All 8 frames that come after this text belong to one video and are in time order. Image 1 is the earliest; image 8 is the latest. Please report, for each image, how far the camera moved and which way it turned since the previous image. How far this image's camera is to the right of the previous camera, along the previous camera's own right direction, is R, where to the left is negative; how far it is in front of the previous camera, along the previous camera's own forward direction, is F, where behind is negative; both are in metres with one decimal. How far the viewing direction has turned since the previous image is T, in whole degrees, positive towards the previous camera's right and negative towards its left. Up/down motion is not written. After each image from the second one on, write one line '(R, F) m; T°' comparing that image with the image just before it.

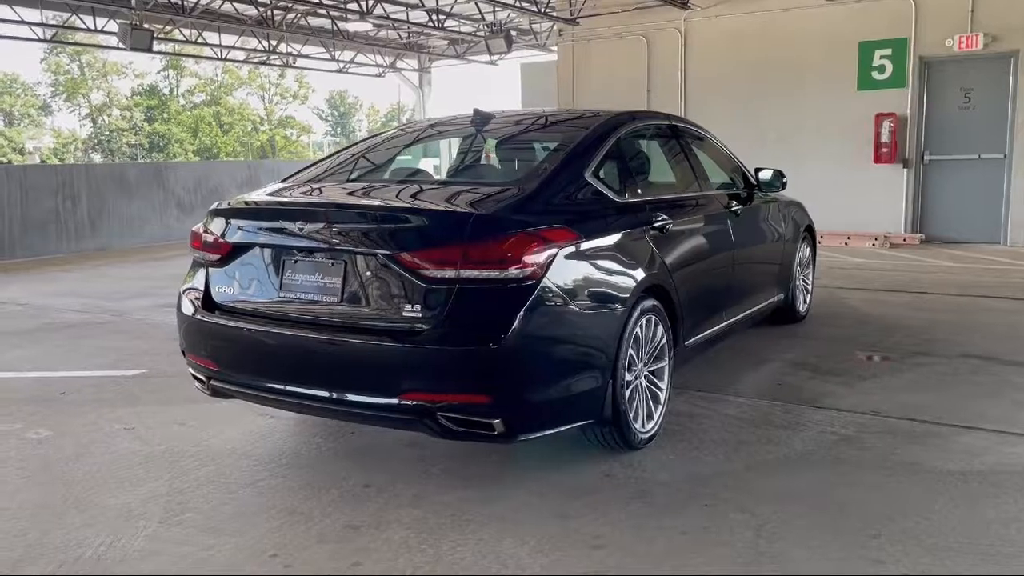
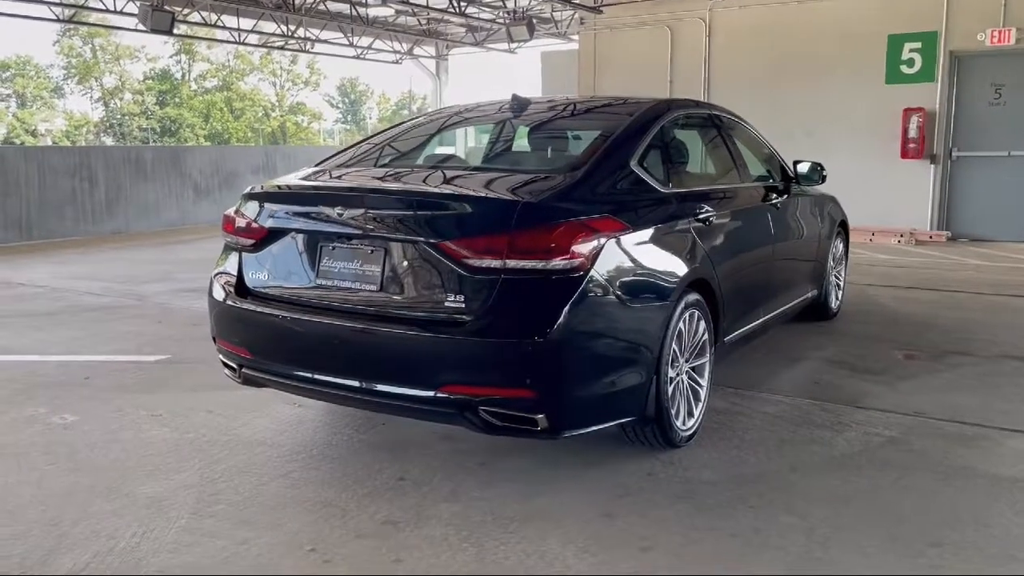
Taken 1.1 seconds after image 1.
(-0.1, +0.1) m; 0°
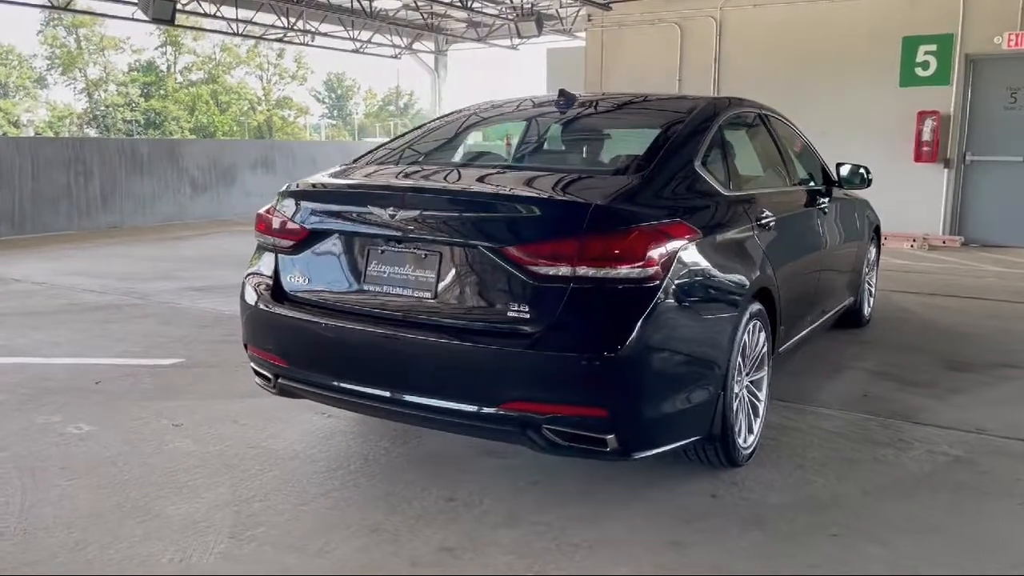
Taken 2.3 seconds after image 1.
(-0.2, +0.2) m; +1°
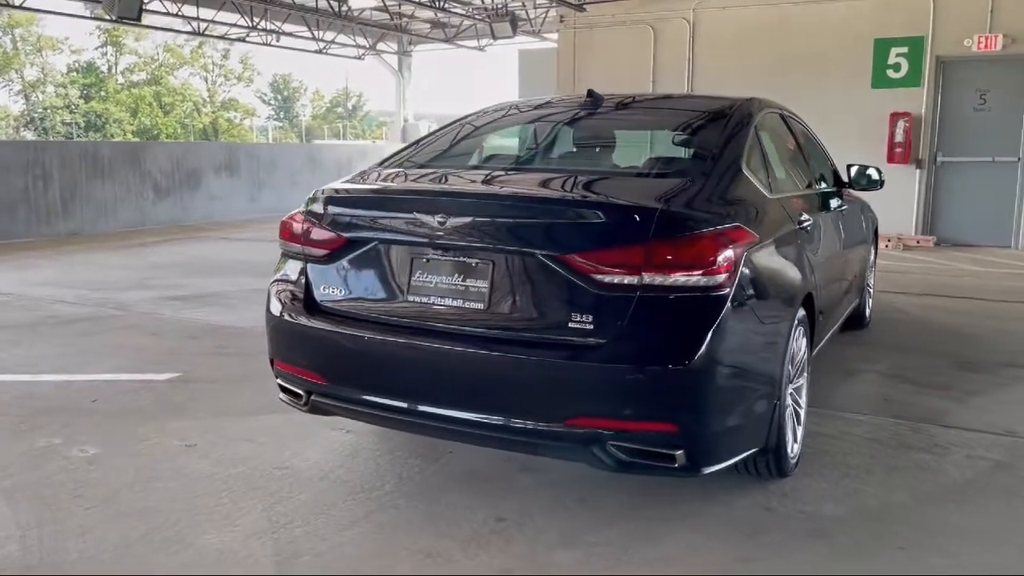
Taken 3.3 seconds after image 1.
(-0.3, +0.1) m; +3°
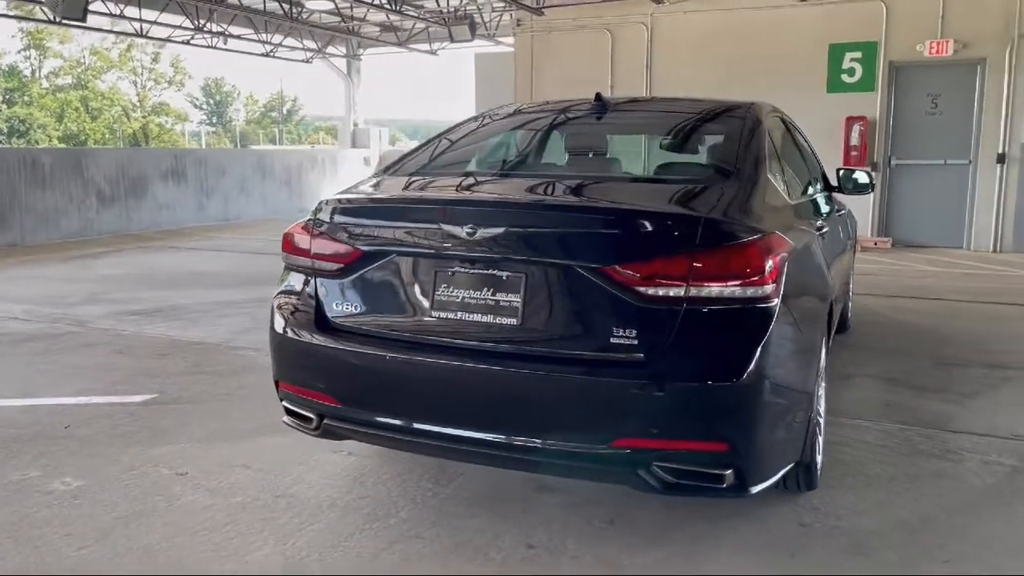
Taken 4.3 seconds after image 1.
(-0.3, +0.2) m; +4°
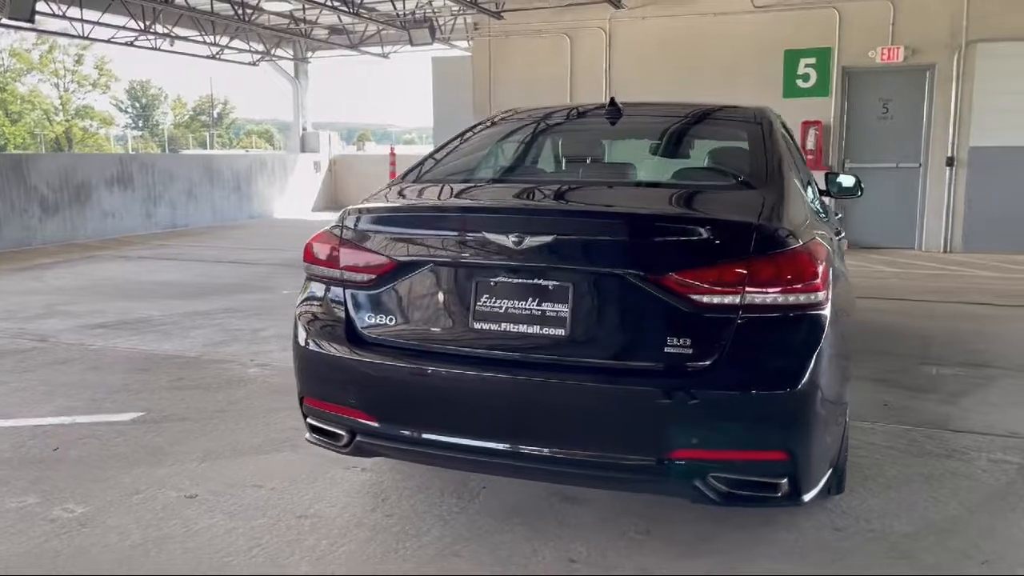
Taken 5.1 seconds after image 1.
(-0.3, +0.1) m; +4°
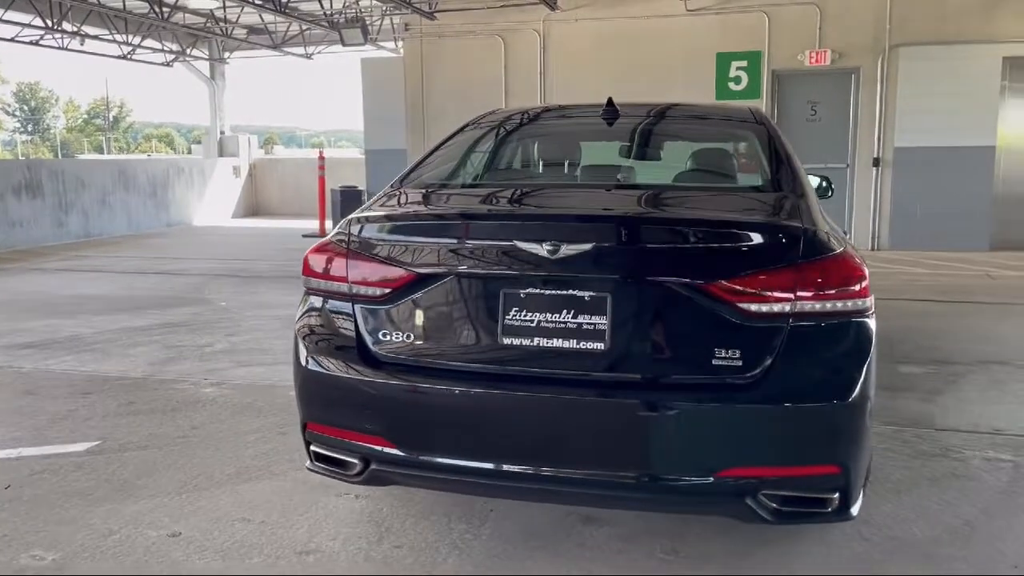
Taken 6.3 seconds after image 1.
(-0.3, +0.2) m; +6°
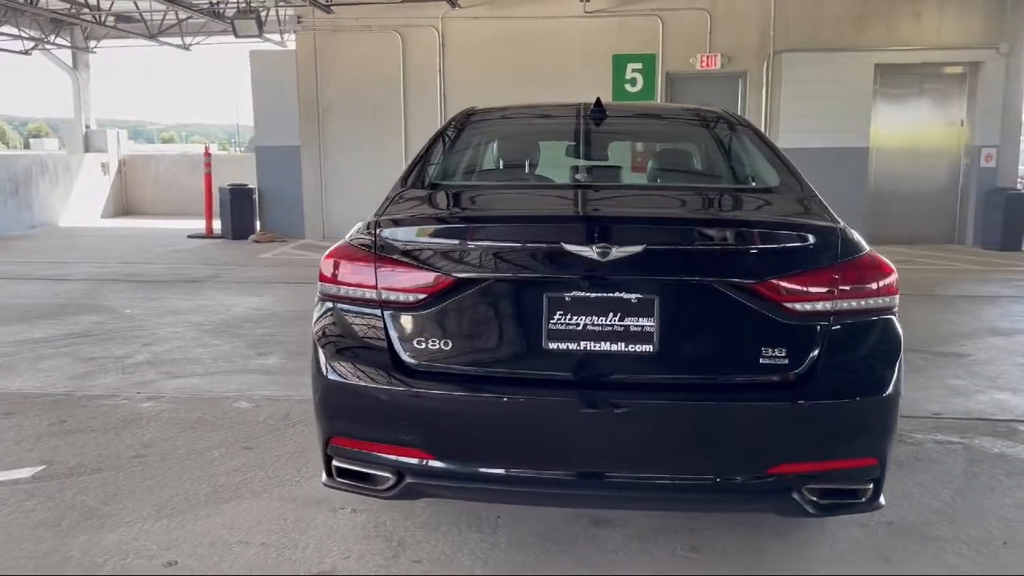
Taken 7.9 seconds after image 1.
(-0.5, +0.1) m; +9°
